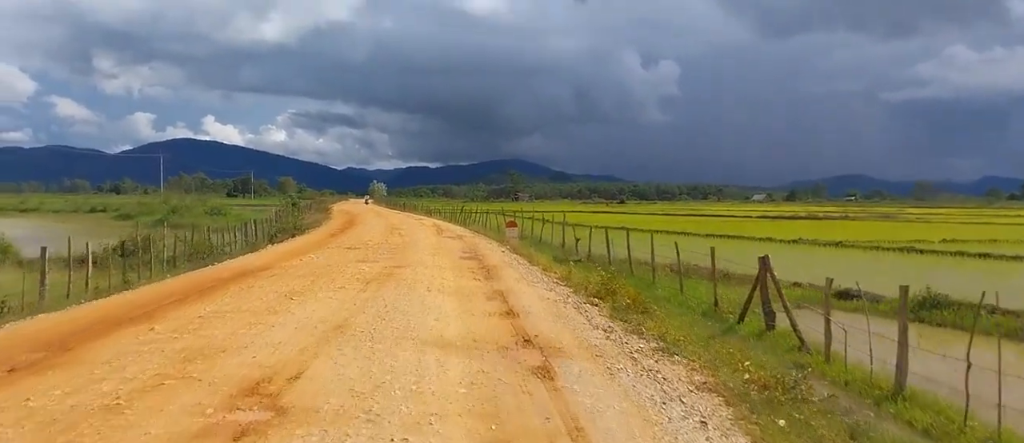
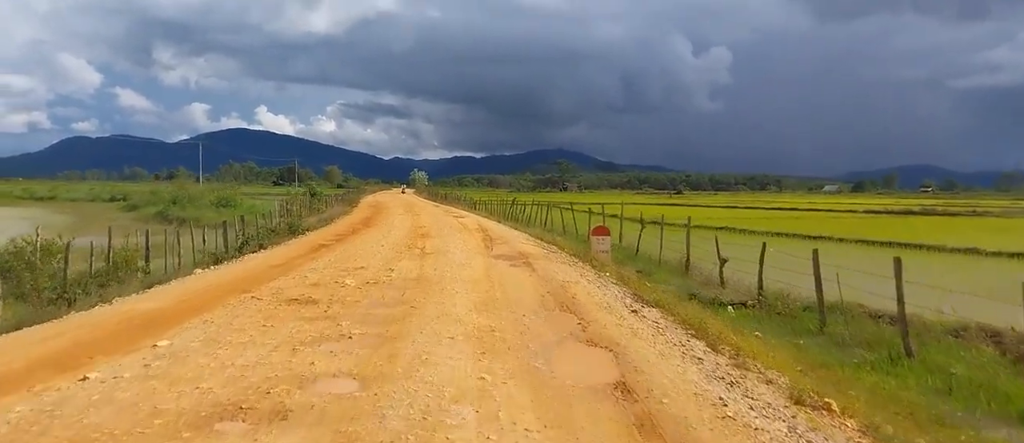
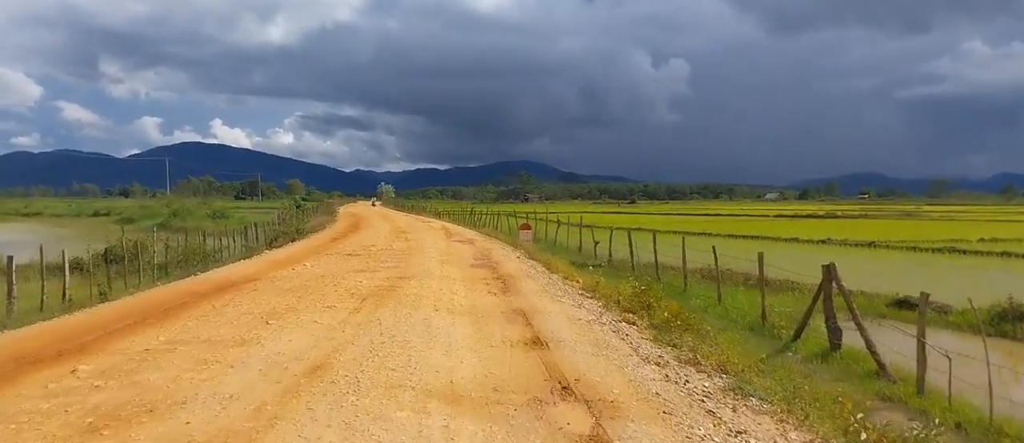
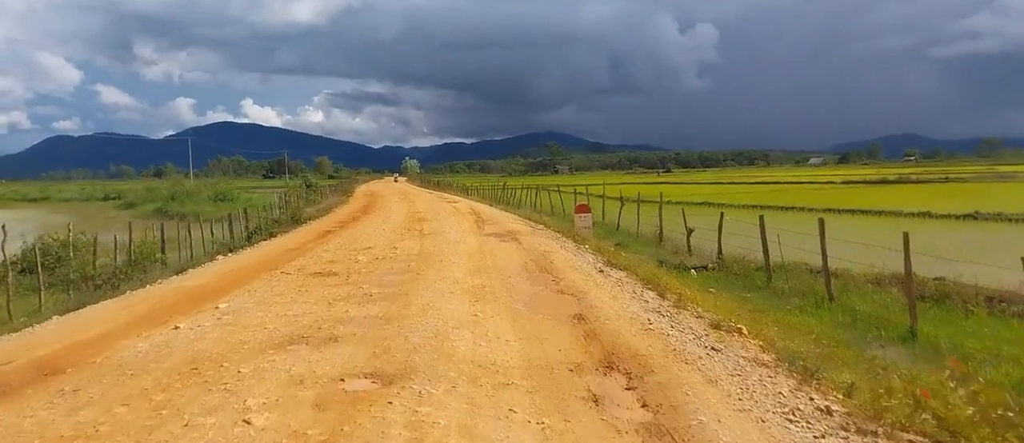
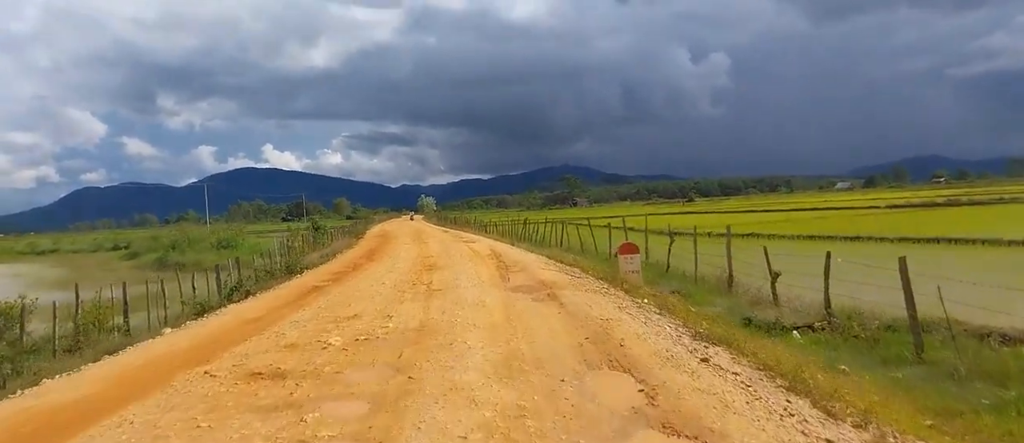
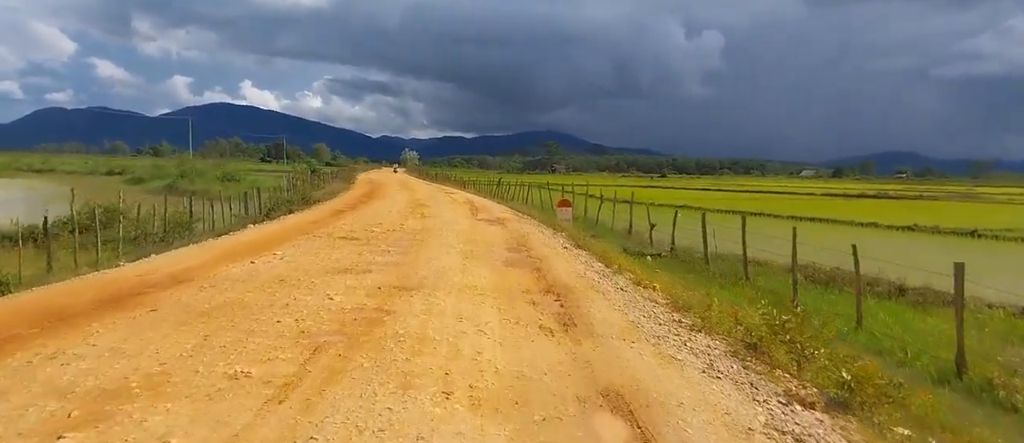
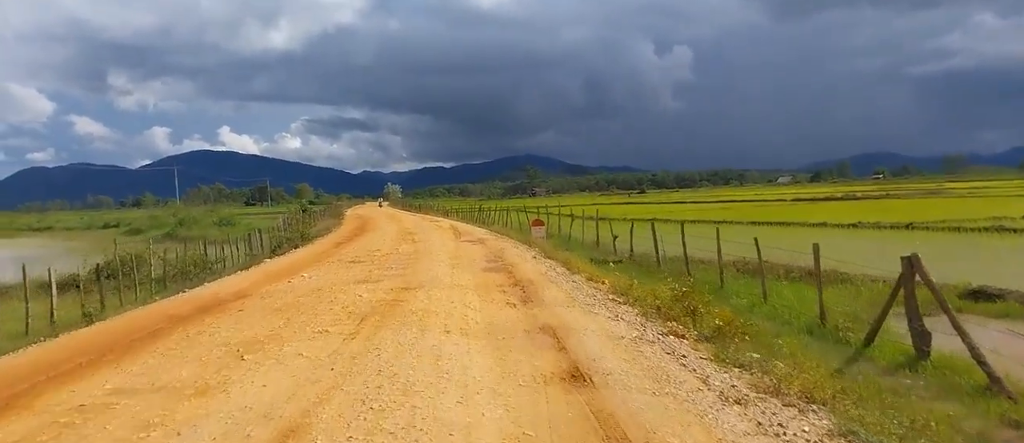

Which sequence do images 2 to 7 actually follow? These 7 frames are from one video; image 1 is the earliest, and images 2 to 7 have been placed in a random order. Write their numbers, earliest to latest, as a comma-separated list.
3, 7, 6, 4, 2, 5
